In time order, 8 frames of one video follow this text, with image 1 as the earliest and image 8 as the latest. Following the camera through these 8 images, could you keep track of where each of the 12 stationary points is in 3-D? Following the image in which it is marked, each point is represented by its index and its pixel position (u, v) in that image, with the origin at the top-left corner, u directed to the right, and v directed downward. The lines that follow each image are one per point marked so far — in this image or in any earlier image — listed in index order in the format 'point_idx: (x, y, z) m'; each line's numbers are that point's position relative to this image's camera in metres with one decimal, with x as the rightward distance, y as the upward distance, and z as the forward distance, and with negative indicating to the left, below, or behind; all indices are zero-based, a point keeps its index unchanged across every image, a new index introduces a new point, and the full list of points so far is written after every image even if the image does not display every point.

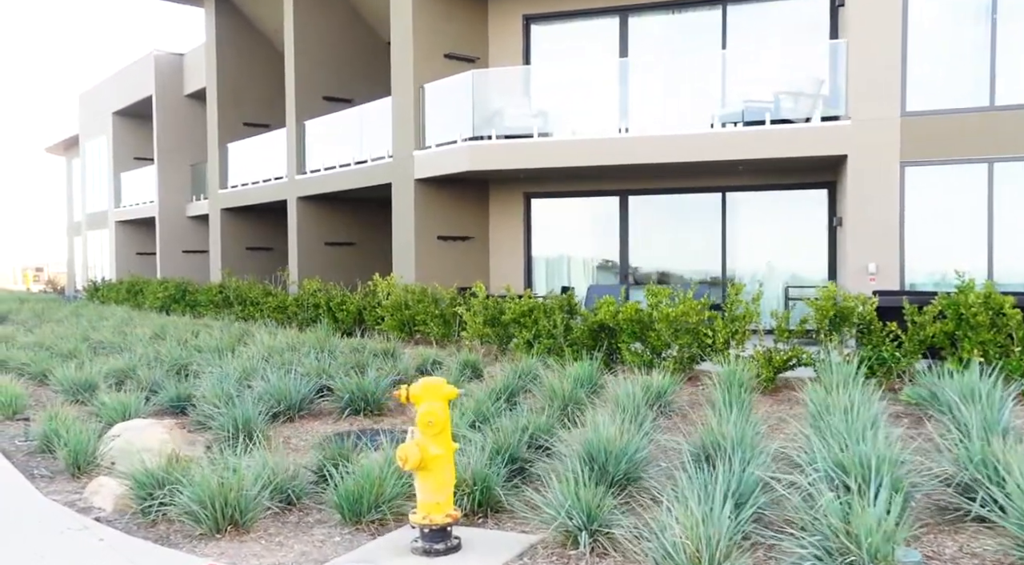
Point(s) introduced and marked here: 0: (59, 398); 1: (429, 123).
0: (-5.0, -1.3, +9.3) m
1: (-1.3, +2.5, +13.0) m
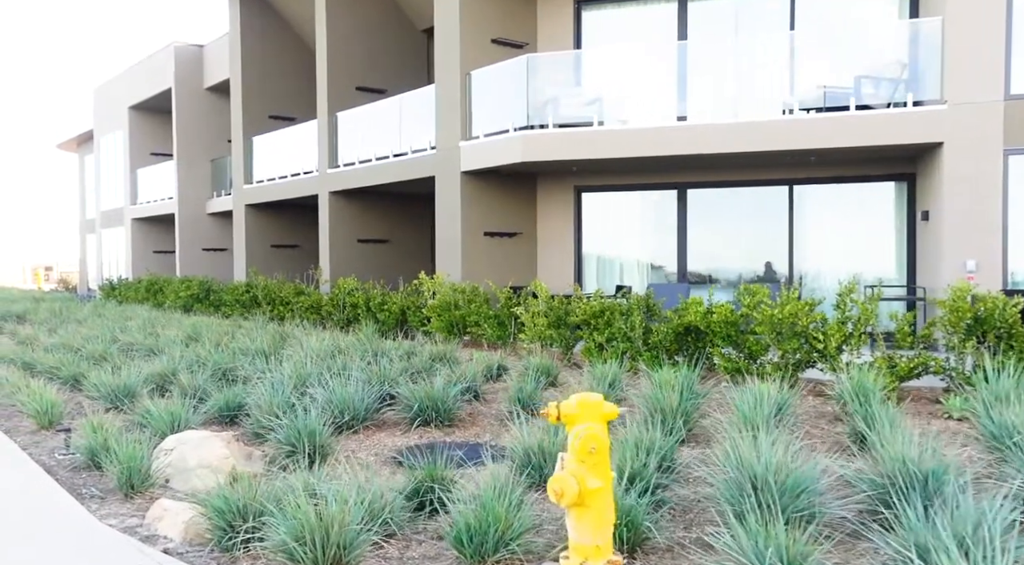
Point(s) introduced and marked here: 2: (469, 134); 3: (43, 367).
0: (-4.3, -1.3, +8.7) m
1: (-0.5, +2.5, +12.3) m
2: (-0.6, +2.2, +12.4) m
3: (-5.9, -1.1, +10.5) m
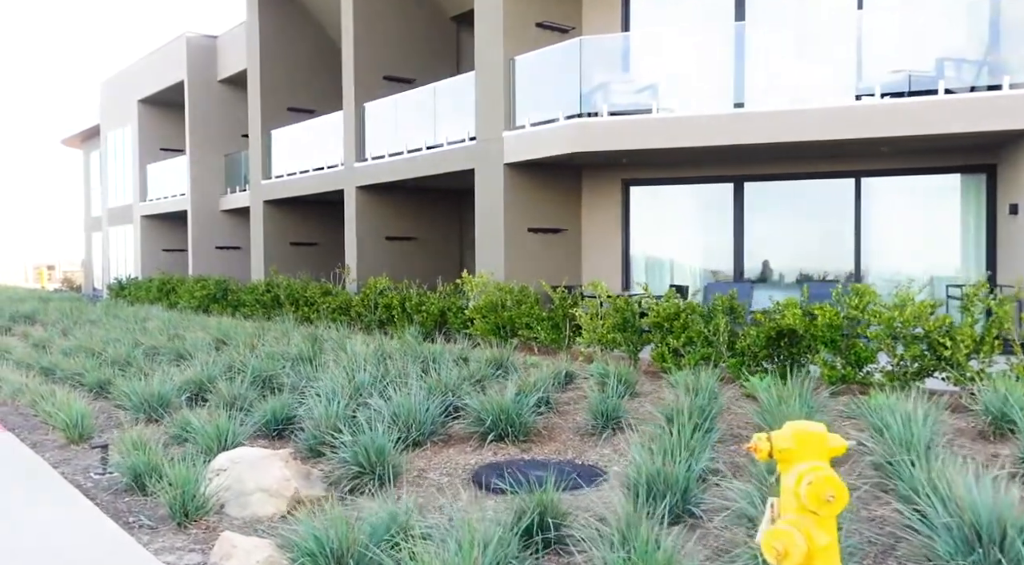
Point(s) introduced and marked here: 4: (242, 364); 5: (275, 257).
0: (-3.6, -1.3, +8.0) m
1: (+0.1, +2.6, +11.6) m
2: (0.0, +2.2, +11.7) m
3: (-5.2, -1.1, +9.8) m
4: (-2.9, -0.9, +9.0) m
5: (-5.2, +0.5, +18.2) m
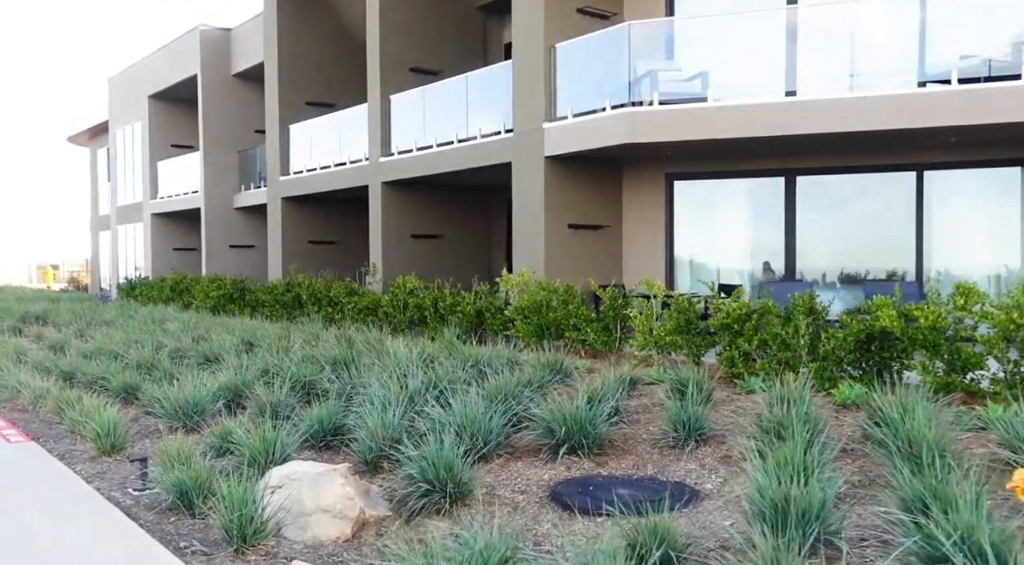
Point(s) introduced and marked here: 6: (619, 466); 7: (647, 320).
0: (-3.1, -1.3, +7.4) m
1: (+0.7, +2.6, +11.1) m
2: (+0.5, +2.3, +11.2) m
3: (-4.7, -1.0, +9.2) m
4: (-2.4, -0.9, +8.5) m
5: (-4.6, +0.5, +17.6) m
6: (+0.7, -1.3, +5.8) m
7: (+1.4, -0.4, +8.5) m
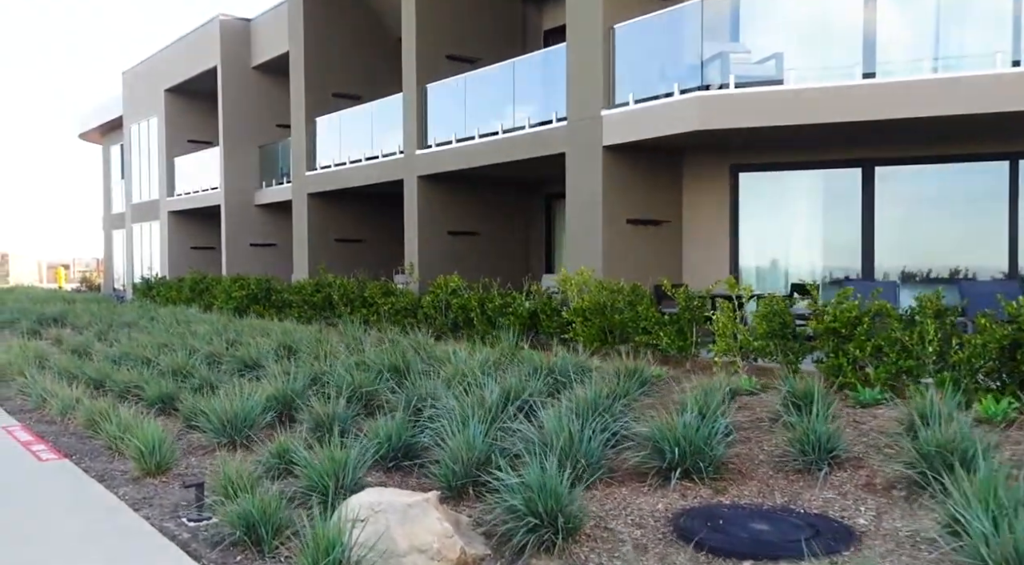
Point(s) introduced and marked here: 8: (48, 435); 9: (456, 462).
0: (-2.4, -1.3, +6.7) m
1: (+1.3, +2.6, +10.3) m
2: (+1.2, +2.3, +10.4) m
3: (-4.0, -1.0, +8.5) m
4: (-1.7, -0.9, +7.8) m
5: (-3.9, +0.5, +16.9) m
6: (+1.4, -1.3, +5.1) m
7: (+2.1, -0.4, +7.8) m
8: (-4.1, -1.4, +7.4) m
9: (-0.4, -1.1, +5.3) m
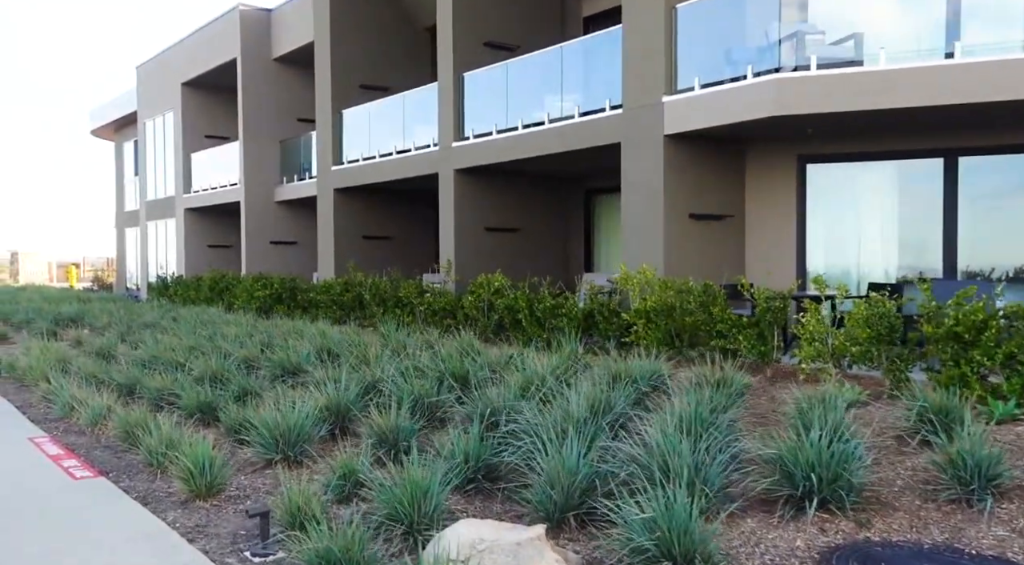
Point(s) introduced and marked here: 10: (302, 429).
0: (-1.8, -1.3, +6.0) m
1: (+2.0, +2.6, +9.7) m
2: (+1.9, +2.3, +9.7) m
3: (-3.4, -1.0, +7.9) m
4: (-1.1, -0.9, +7.1) m
5: (-3.2, +0.6, +16.3) m
6: (+2.0, -1.3, +4.4) m
7: (+2.7, -0.4, +7.1) m
8: (-3.5, -1.3, +6.7) m
9: (+0.2, -1.1, +4.6) m
10: (-1.5, -1.1, +6.0) m
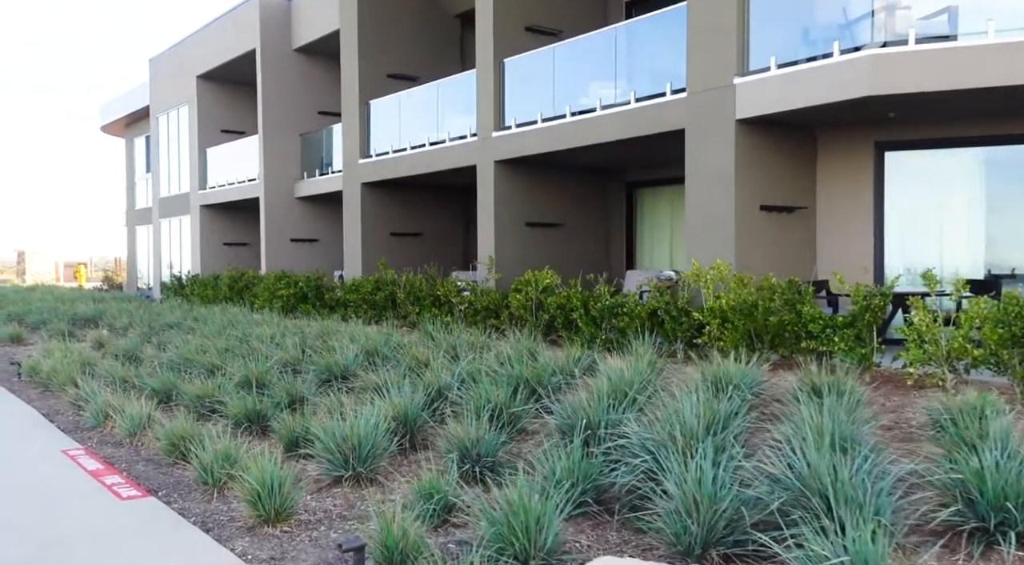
0: (-1.2, -1.2, +5.4) m
1: (+2.6, +2.6, +9.0) m
2: (+2.5, +2.3, +9.1) m
3: (-2.8, -1.0, +7.2) m
4: (-0.5, -0.9, +6.4) m
5: (-2.6, +0.6, +15.6) m
6: (+2.6, -1.2, +3.7) m
7: (+3.3, -0.3, +6.4) m
8: (-2.9, -1.3, +6.1) m
9: (+0.9, -1.1, +3.9) m
10: (-0.9, -1.0, +5.4) m
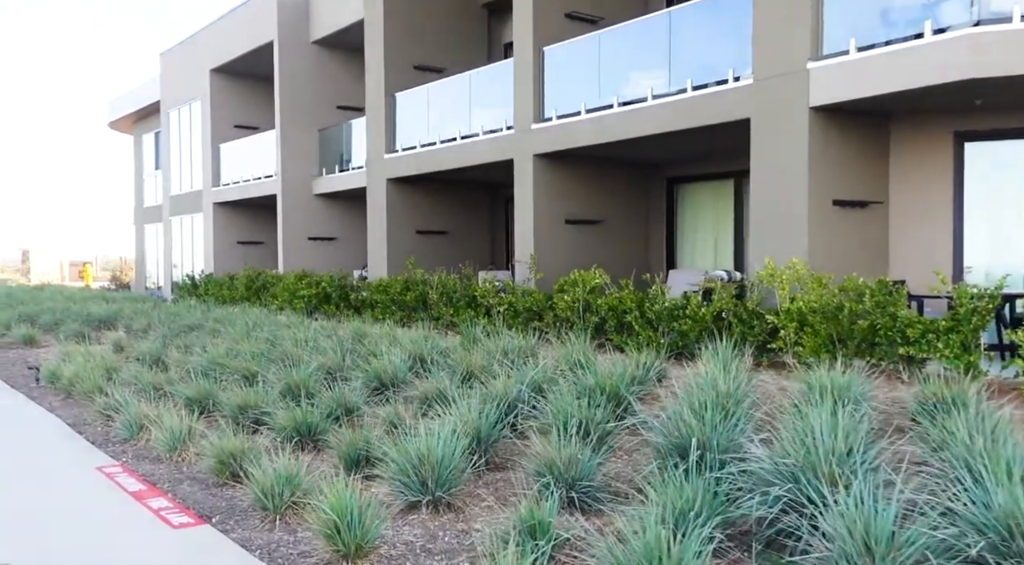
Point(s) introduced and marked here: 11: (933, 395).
0: (-0.7, -1.2, +4.7) m
1: (+3.2, +2.6, +8.3) m
2: (+3.1, +2.3, +8.4) m
3: (-2.2, -1.0, +6.6) m
4: (+0.1, -0.9, +5.8) m
5: (-2.0, +0.6, +15.0) m
6: (+3.2, -1.2, +3.1) m
7: (+3.9, -0.3, +5.8) m
8: (-2.3, -1.3, +5.5) m
9: (+1.4, -1.1, +3.3) m
10: (-0.3, -1.0, +4.8) m
11: (+2.7, -0.7, +5.3) m
